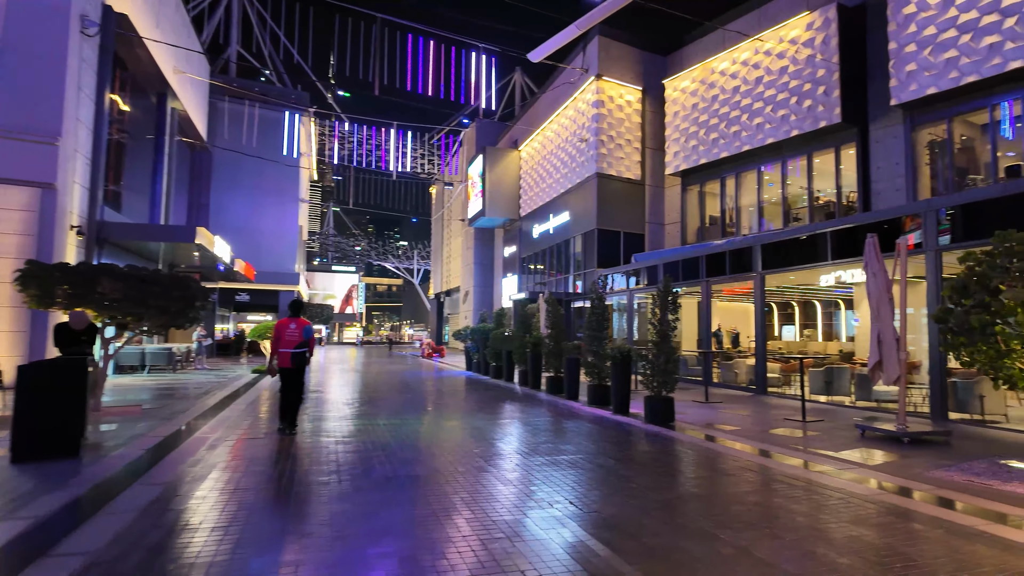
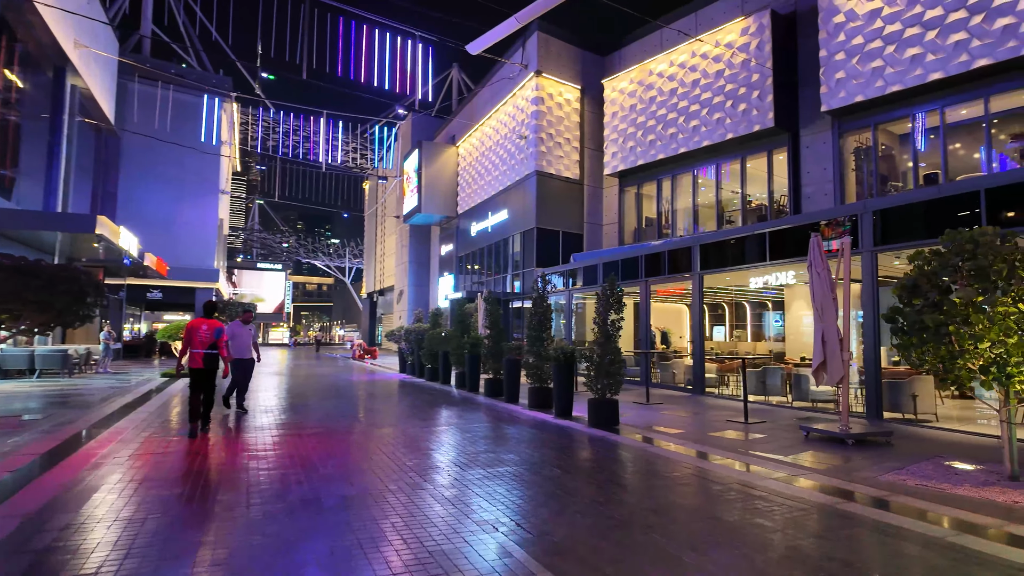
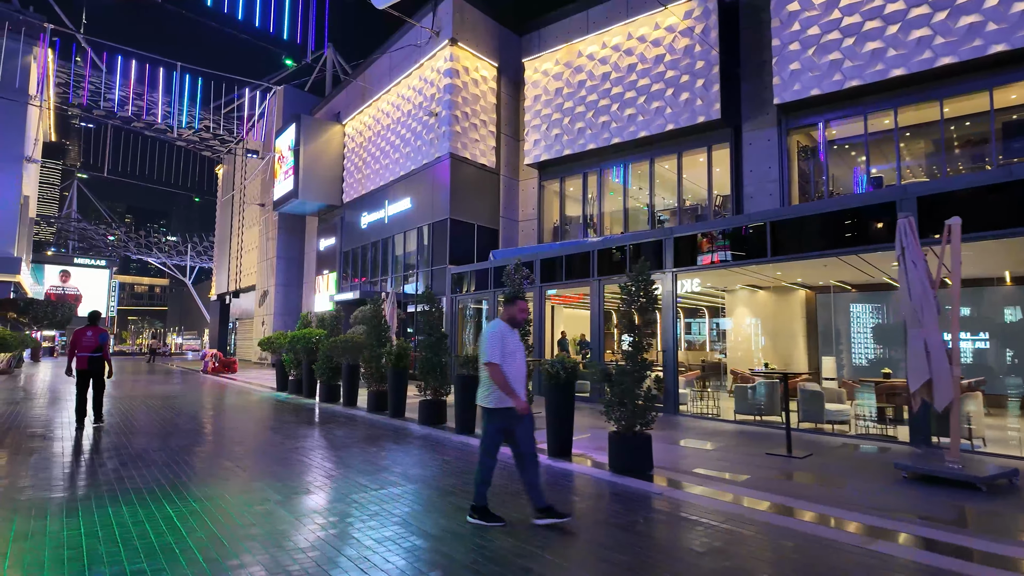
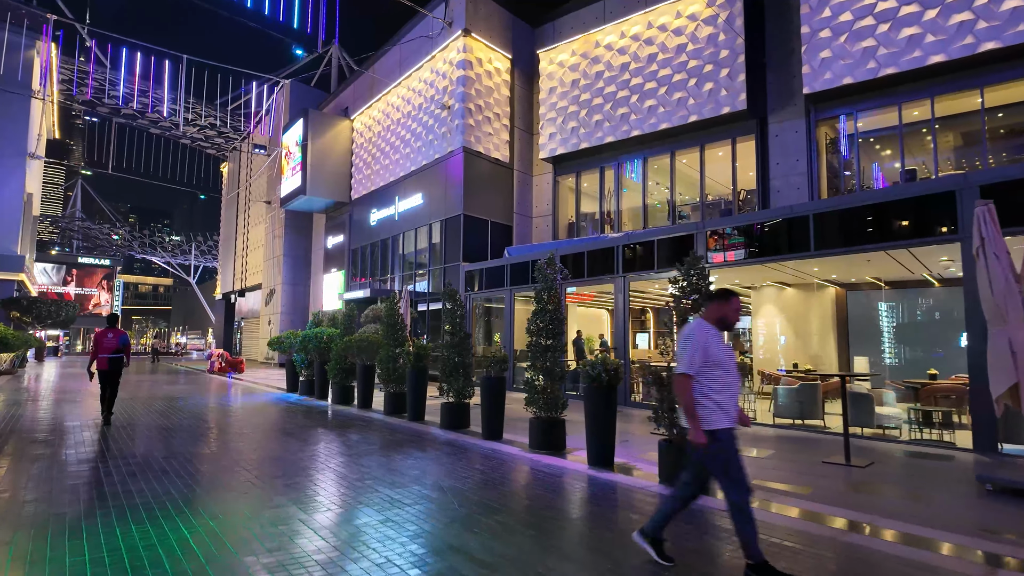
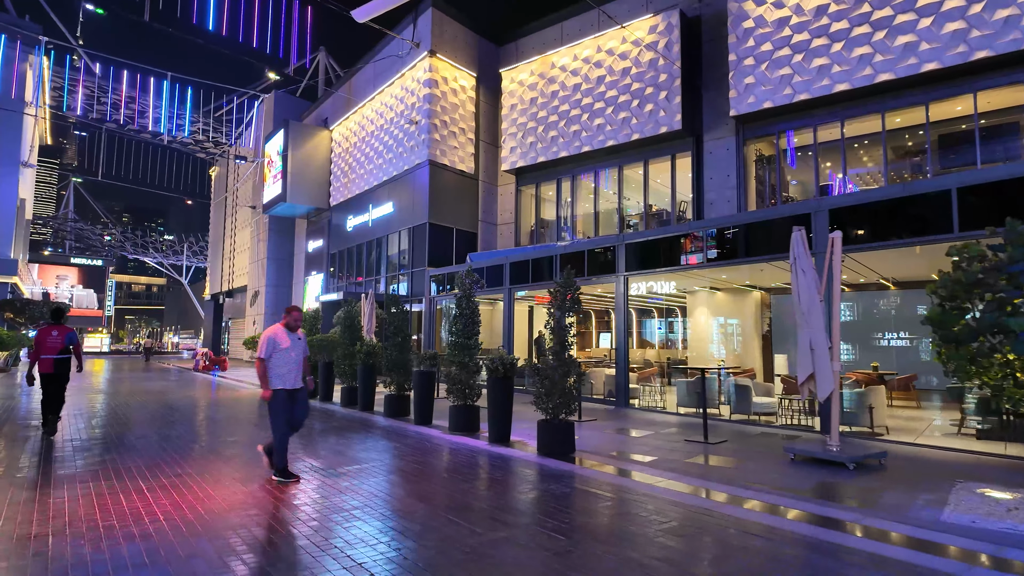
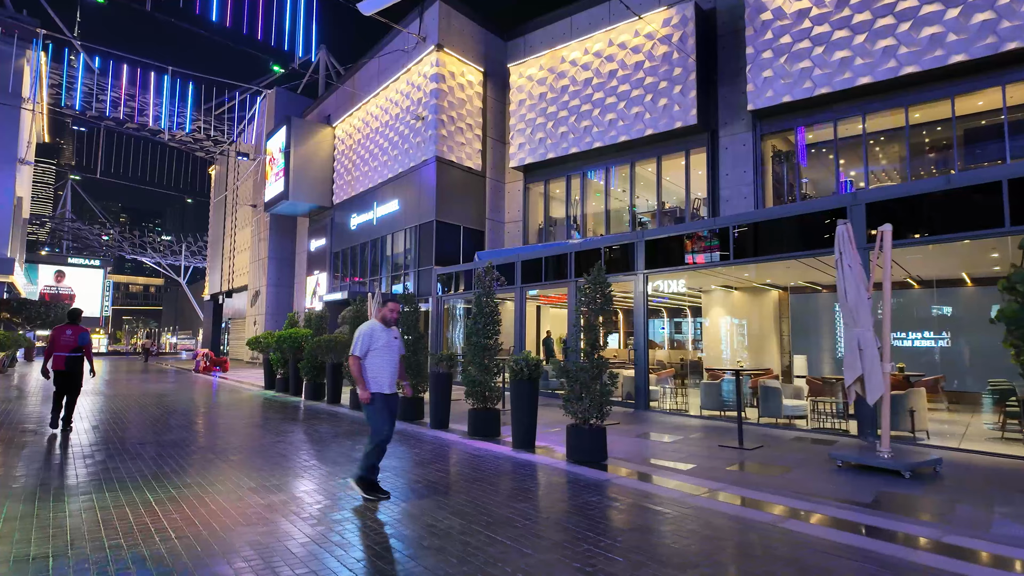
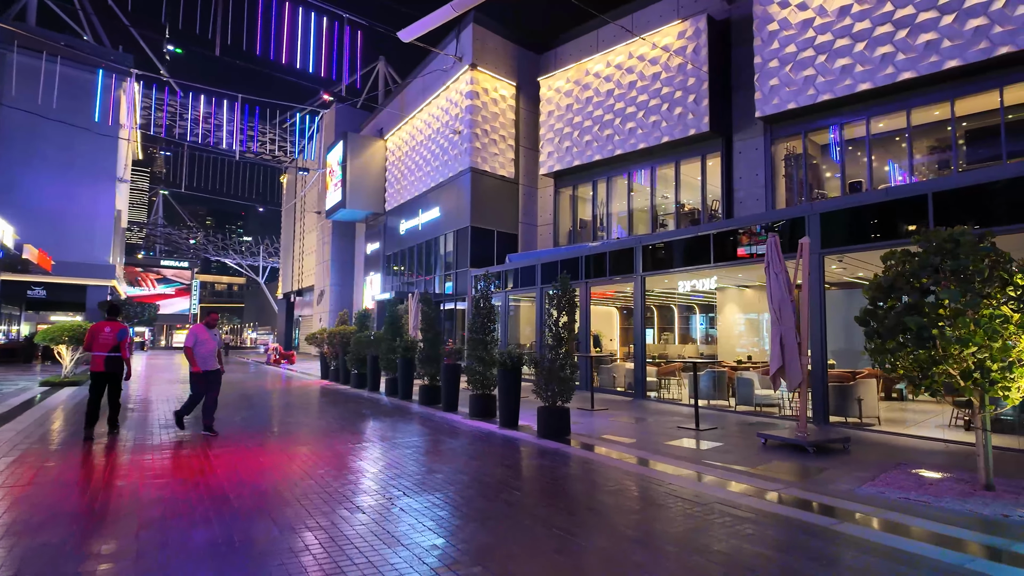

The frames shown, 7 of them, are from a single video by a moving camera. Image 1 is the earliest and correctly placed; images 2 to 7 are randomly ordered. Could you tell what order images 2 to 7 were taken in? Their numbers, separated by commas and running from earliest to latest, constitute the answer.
2, 7, 5, 6, 3, 4
